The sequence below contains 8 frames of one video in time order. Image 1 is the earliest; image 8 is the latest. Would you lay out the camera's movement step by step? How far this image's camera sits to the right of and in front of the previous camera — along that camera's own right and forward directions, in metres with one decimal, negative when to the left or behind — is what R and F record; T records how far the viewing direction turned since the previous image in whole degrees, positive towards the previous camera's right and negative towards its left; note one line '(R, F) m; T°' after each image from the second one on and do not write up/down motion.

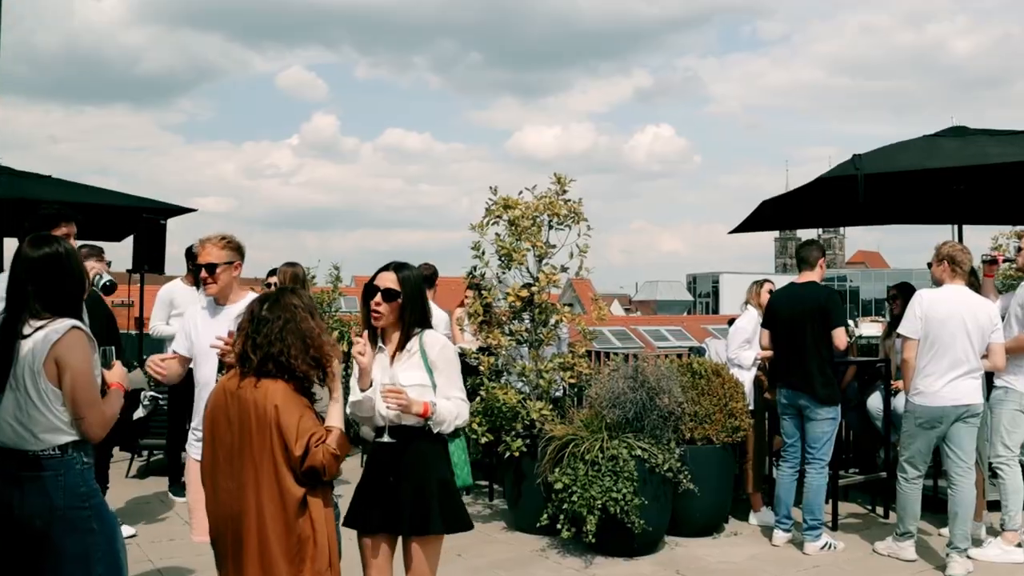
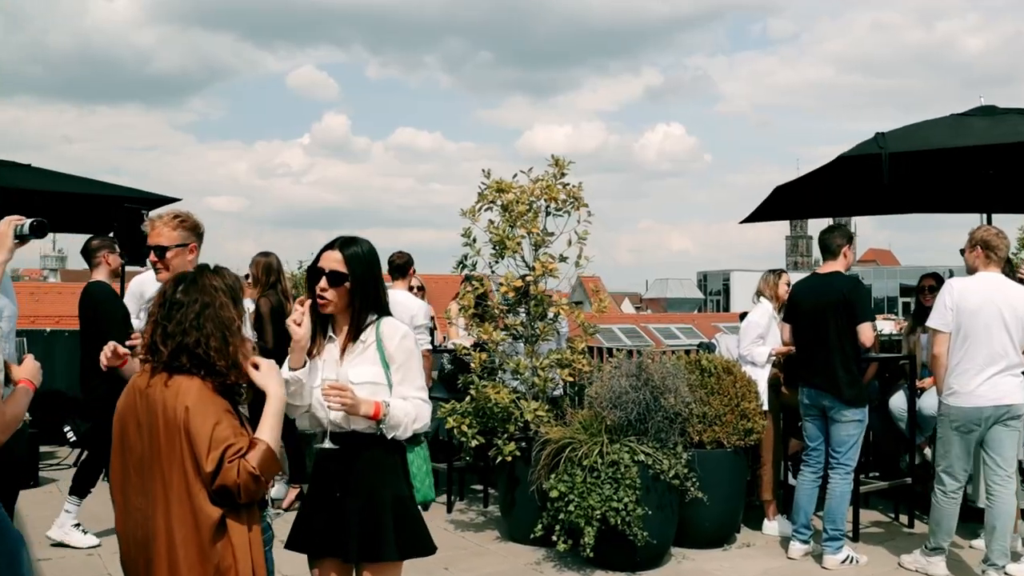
(+0.1, +0.5) m; -1°
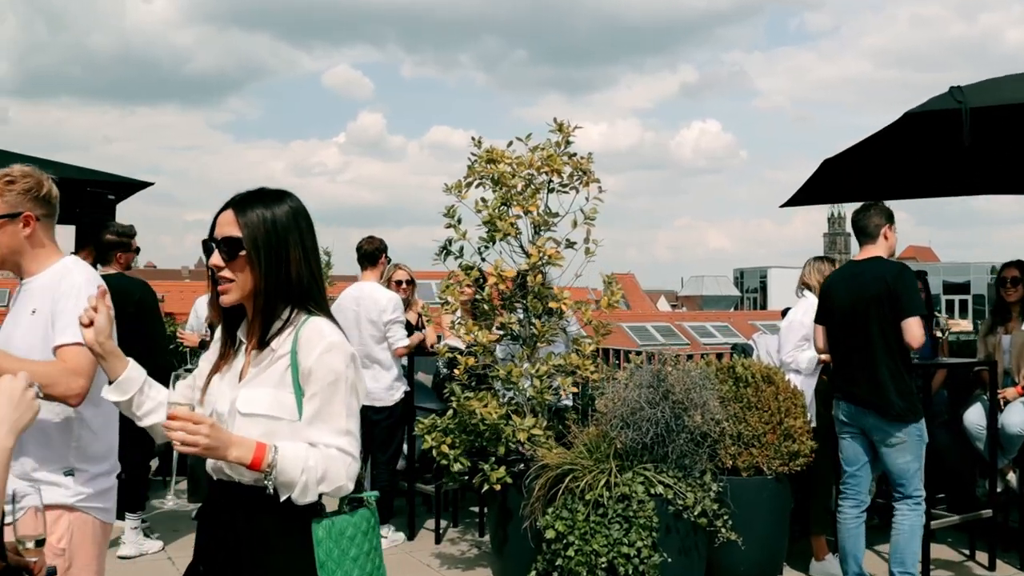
(+0.2, +1.0) m; -2°
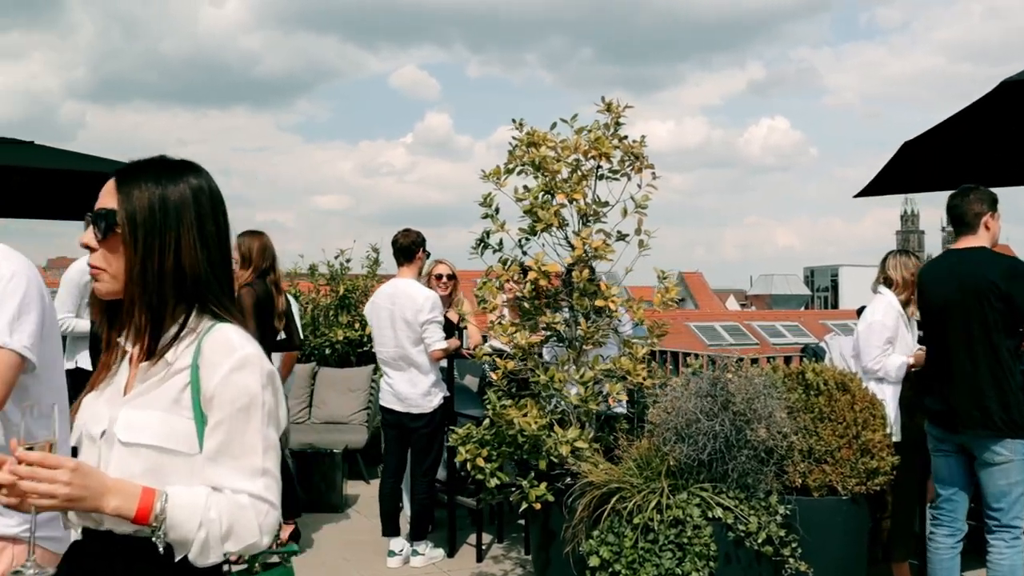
(+0.1, +0.5) m; -3°
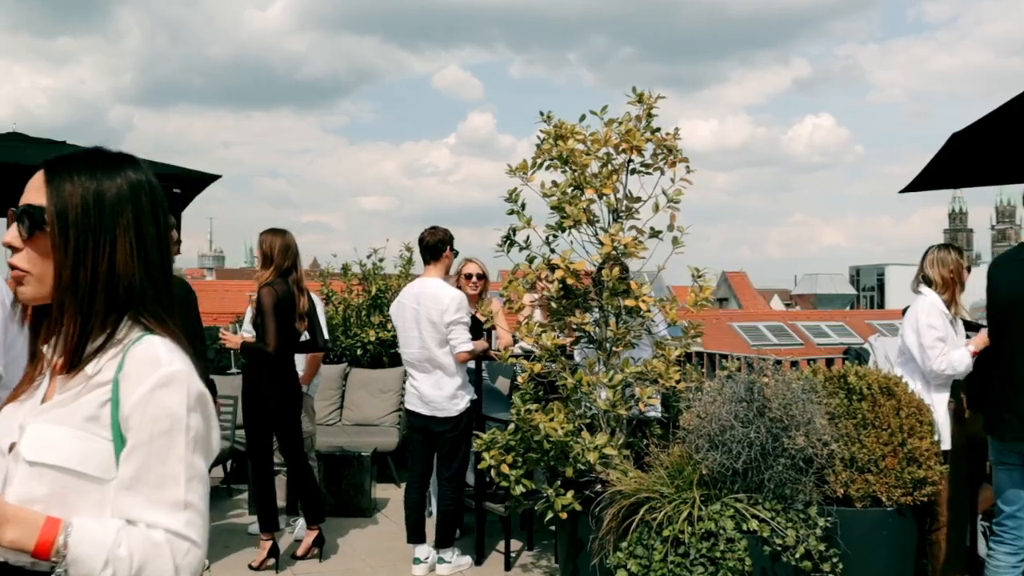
(+0.1, +0.2) m; -2°
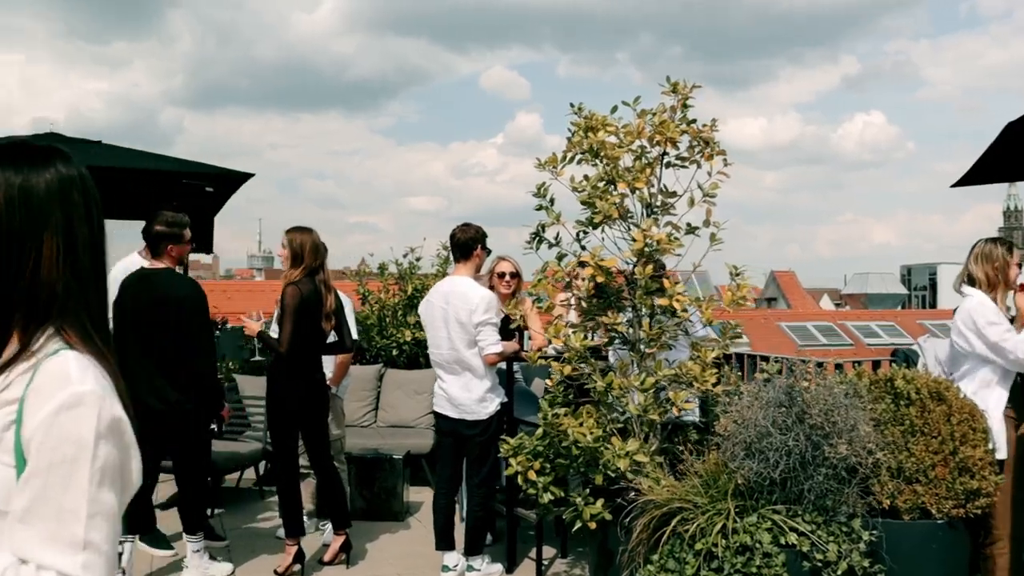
(+0.1, +0.2) m; -2°
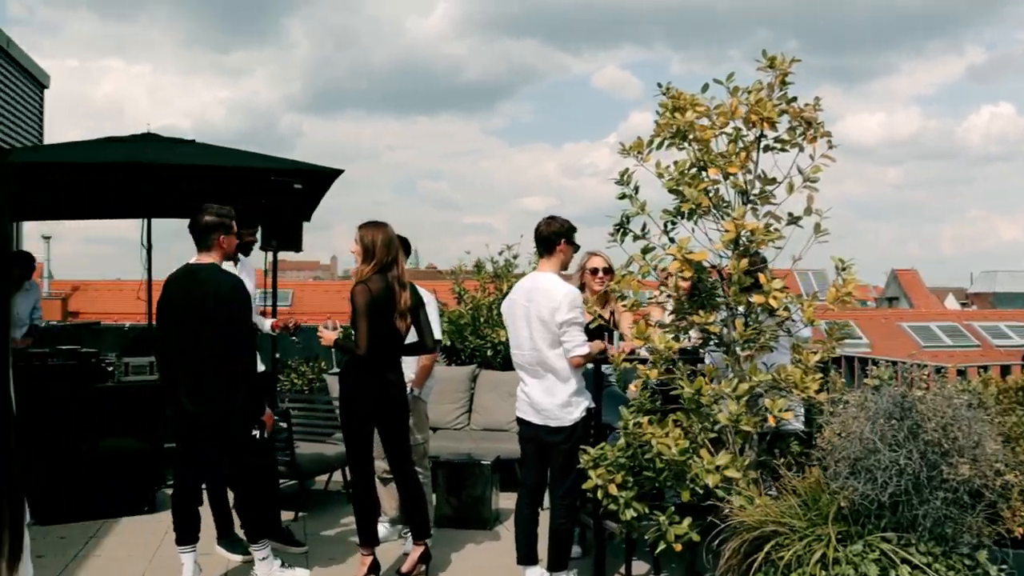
(+0.1, +0.3) m; -6°
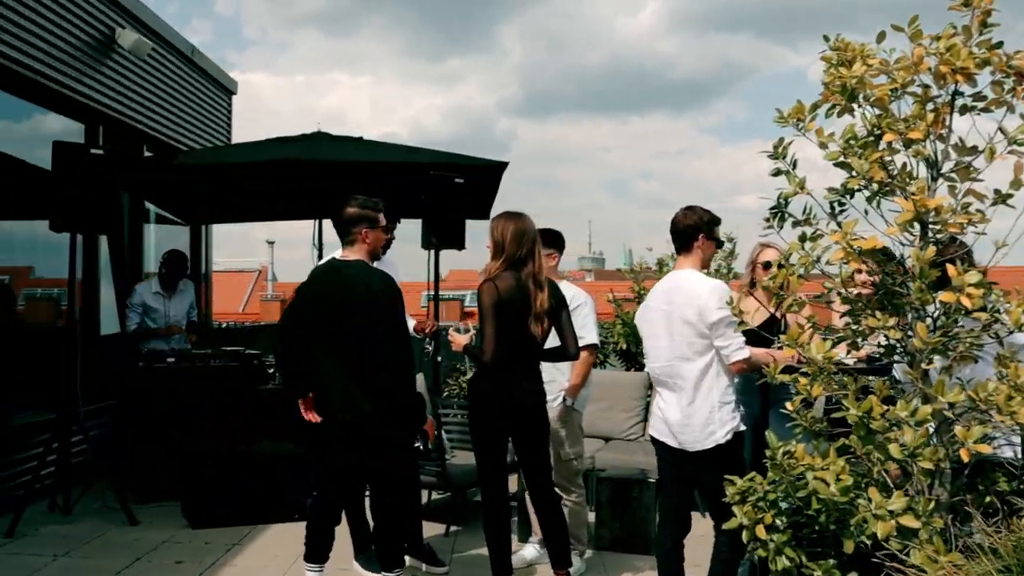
(+0.2, +0.6) m; -11°
